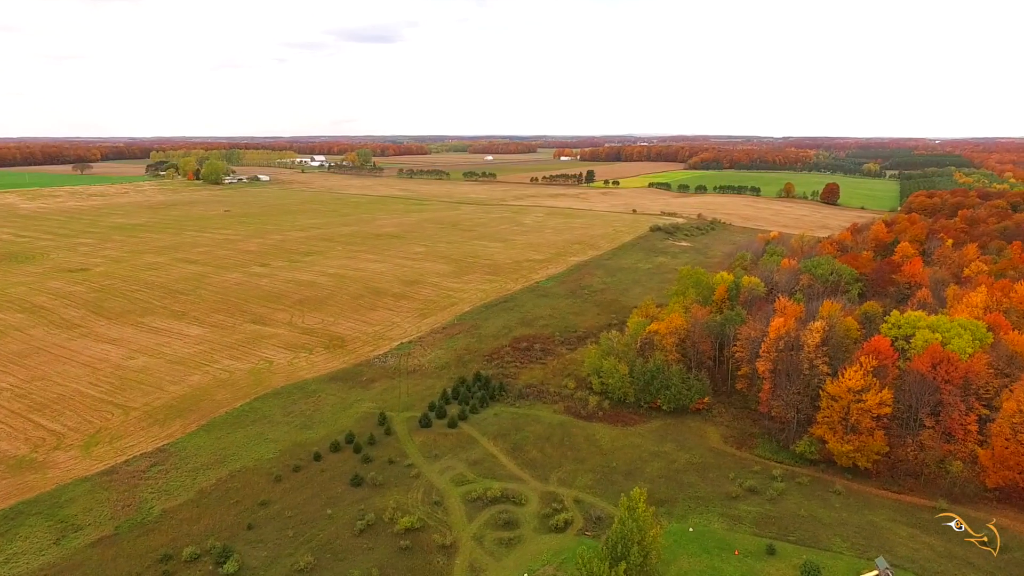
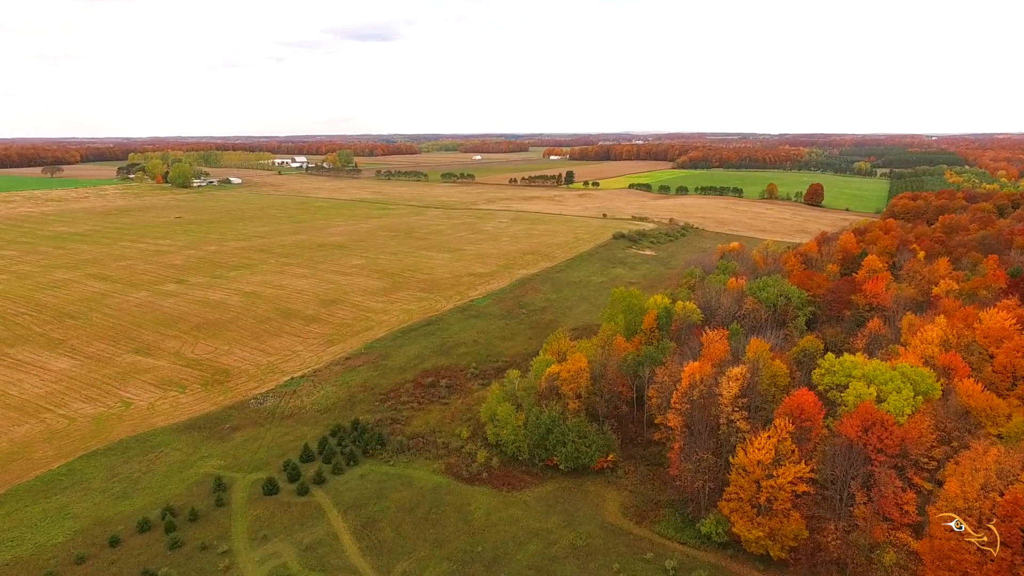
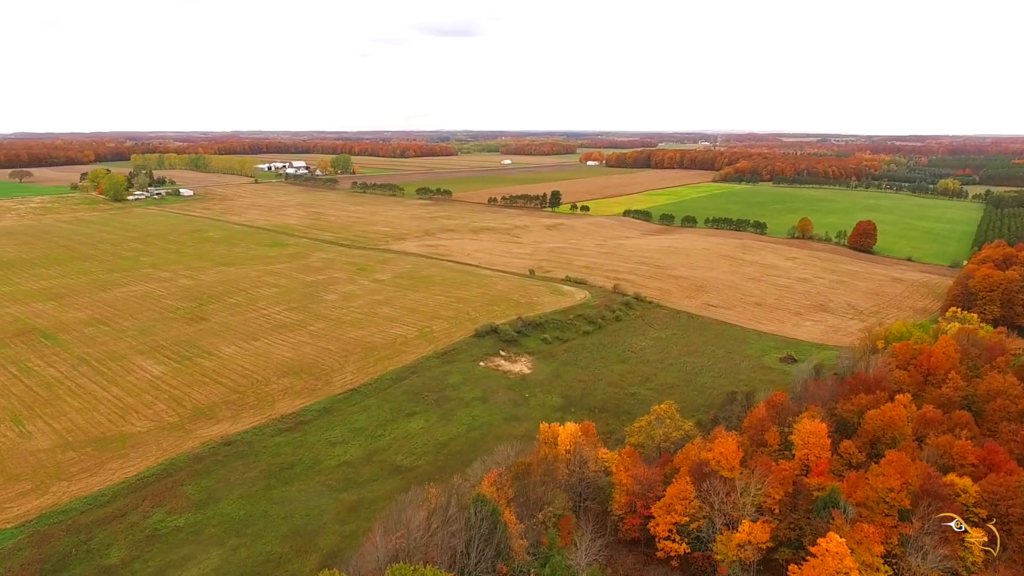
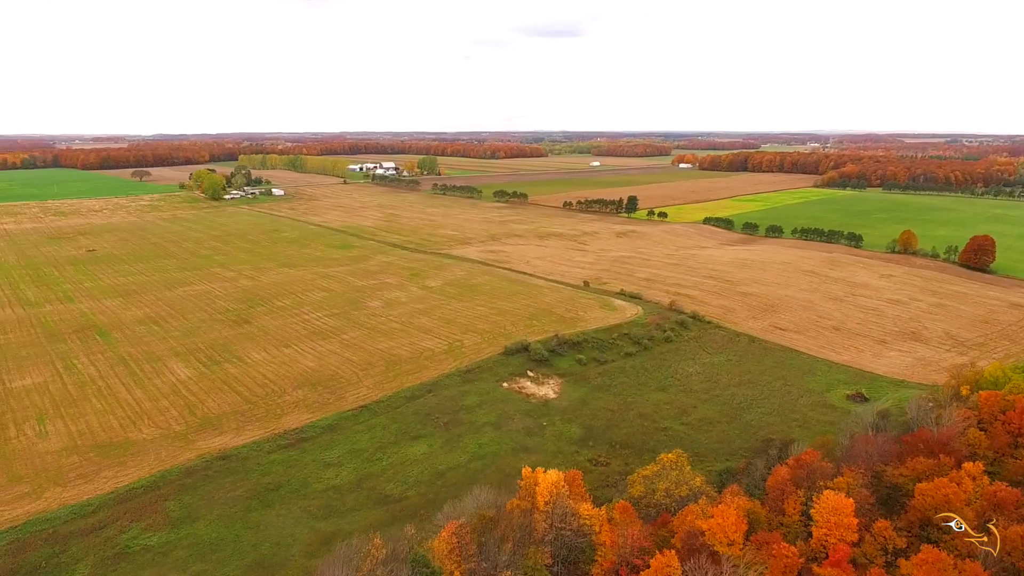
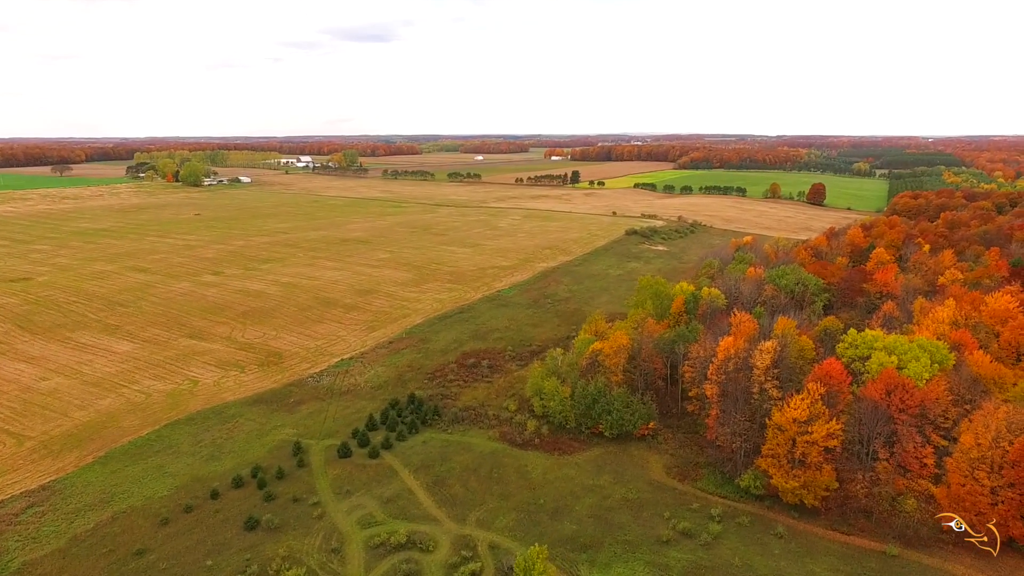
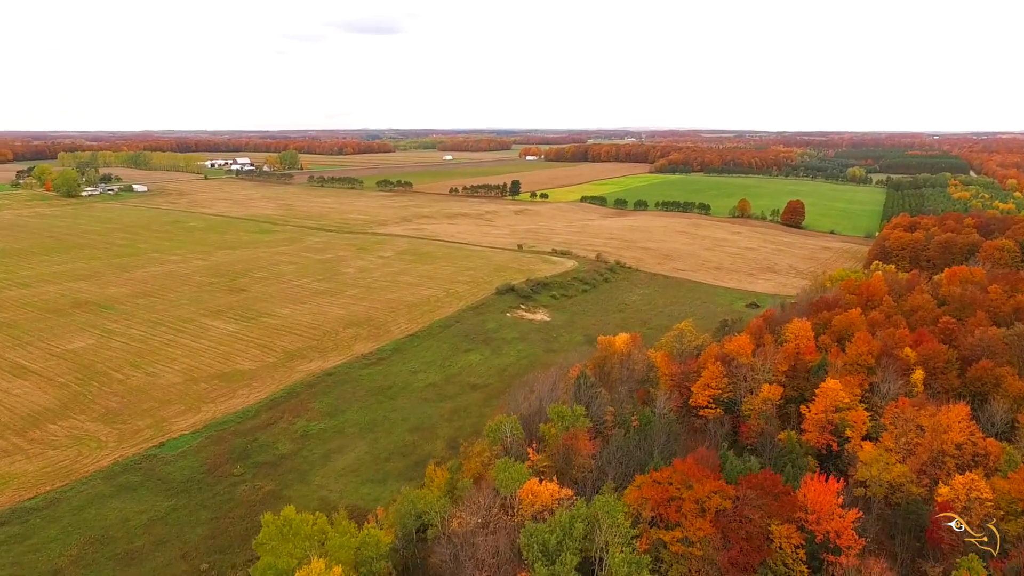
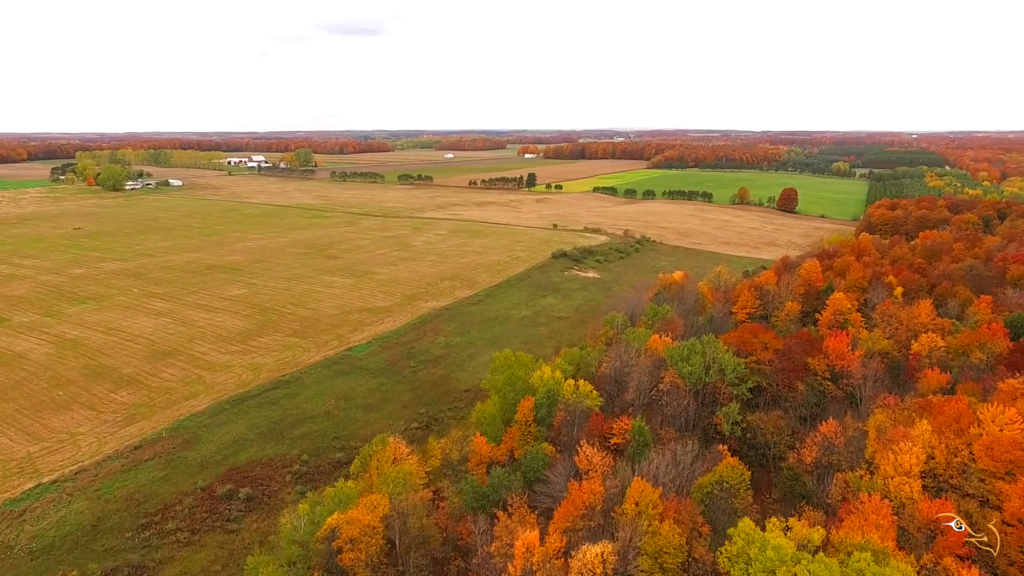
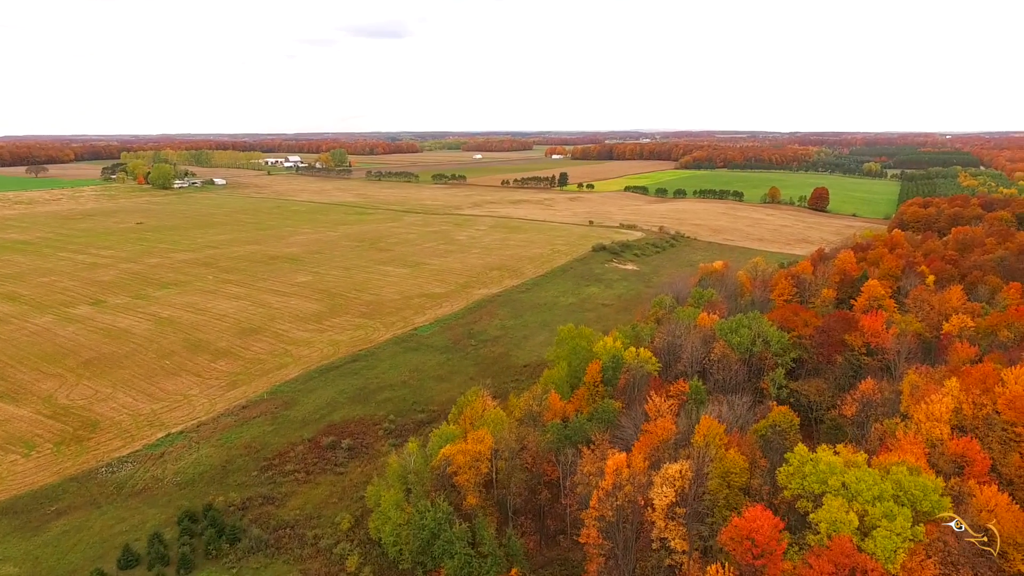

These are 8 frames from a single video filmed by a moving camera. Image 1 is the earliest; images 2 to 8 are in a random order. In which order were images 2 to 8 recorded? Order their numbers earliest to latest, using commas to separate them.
5, 2, 8, 7, 6, 3, 4
